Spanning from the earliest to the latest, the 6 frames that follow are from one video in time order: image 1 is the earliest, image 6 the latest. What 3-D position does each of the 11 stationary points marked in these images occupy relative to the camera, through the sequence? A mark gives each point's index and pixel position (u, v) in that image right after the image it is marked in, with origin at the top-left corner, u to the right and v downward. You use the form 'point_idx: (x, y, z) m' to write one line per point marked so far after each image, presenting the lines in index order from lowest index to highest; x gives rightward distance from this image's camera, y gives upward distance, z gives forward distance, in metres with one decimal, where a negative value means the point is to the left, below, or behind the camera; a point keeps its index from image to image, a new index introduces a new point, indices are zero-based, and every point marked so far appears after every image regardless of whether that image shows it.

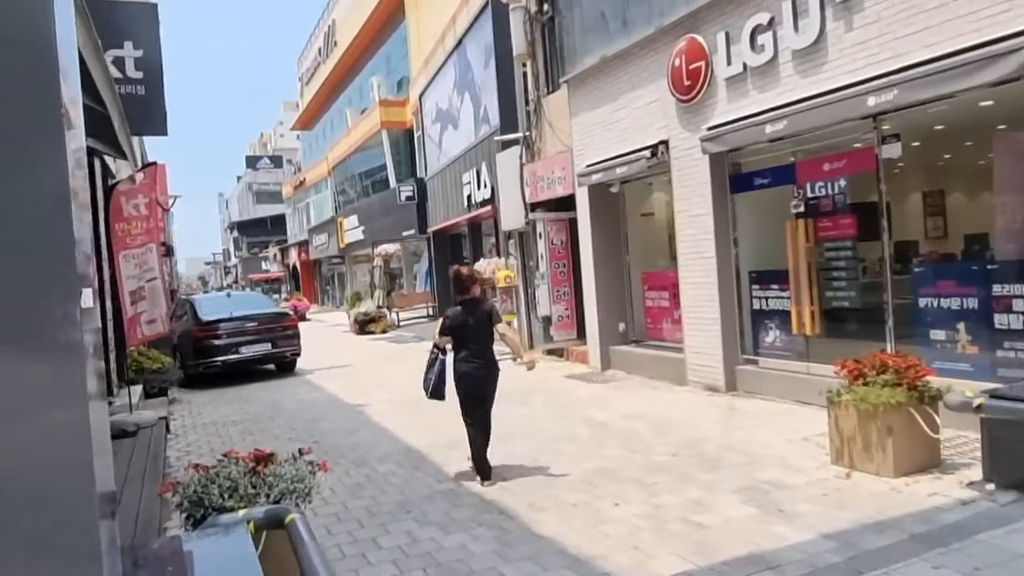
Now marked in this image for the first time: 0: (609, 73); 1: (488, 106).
0: (+1.4, +3.2, +11.1) m
1: (-0.6, +4.4, +18.0) m
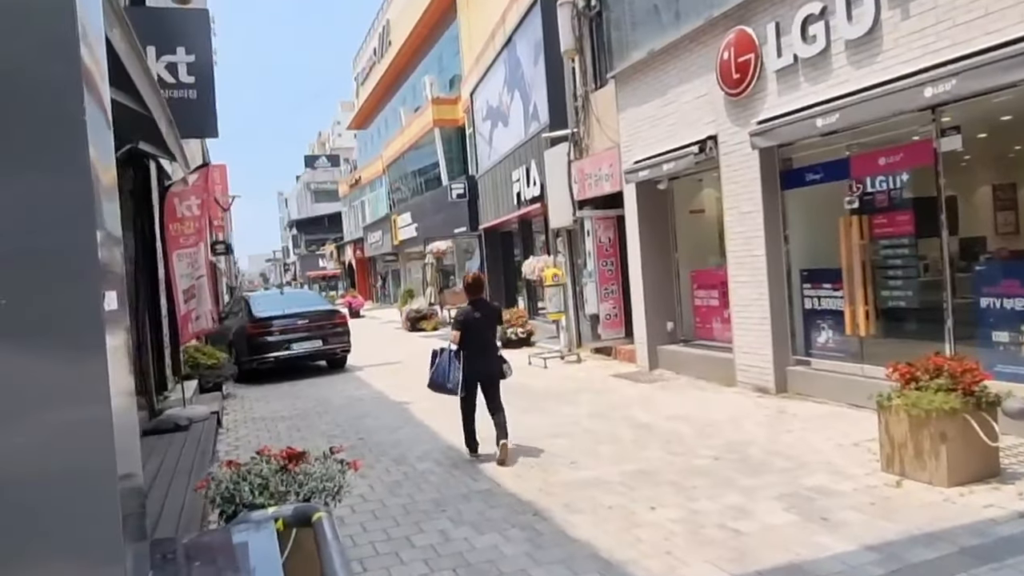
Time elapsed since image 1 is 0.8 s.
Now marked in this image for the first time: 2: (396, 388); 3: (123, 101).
0: (+2.1, +3.2, +10.9) m
1: (+0.6, +4.4, +17.9) m
2: (-1.8, -1.6, +12.0) m
3: (-3.1, +1.5, +5.9) m
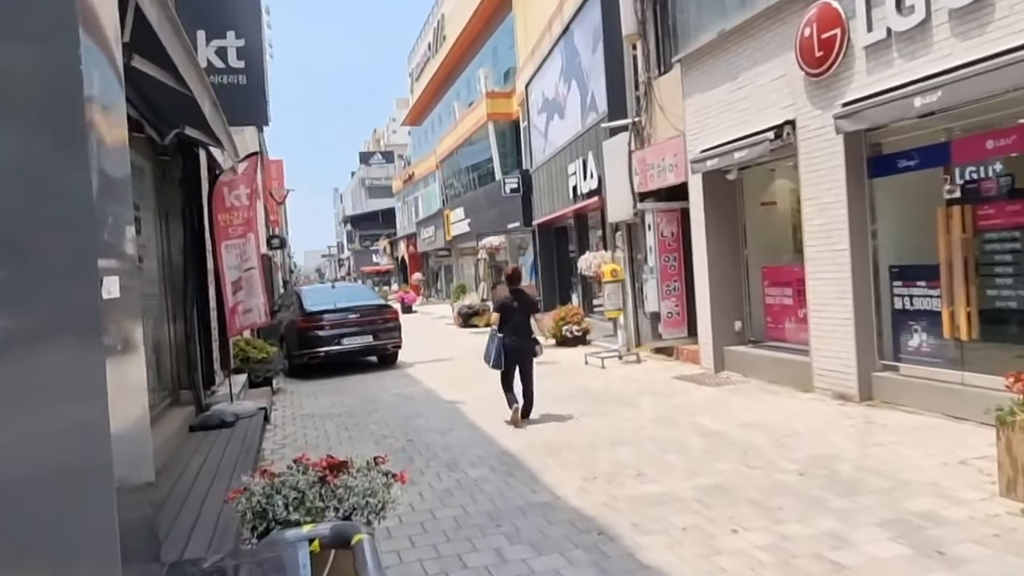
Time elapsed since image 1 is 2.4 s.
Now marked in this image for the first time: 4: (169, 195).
0: (+2.9, +3.2, +10.2) m
1: (+1.9, +4.5, +17.3) m
2: (-1.0, -1.5, +11.6) m
3: (-2.6, +1.5, +5.6) m
4: (-4.1, +1.1, +9.0) m
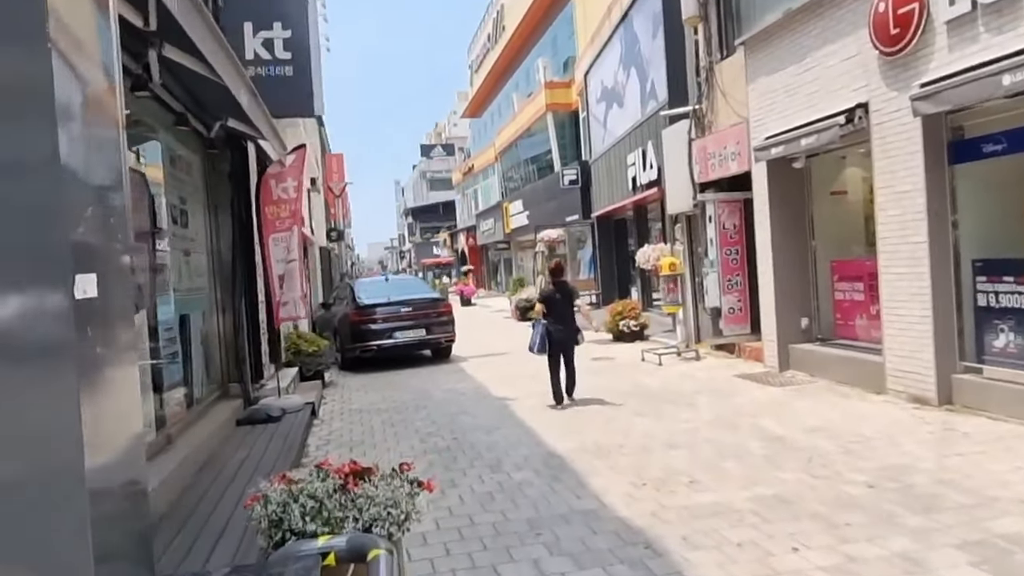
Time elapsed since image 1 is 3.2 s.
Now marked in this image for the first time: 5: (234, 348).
0: (+3.6, +3.3, +9.6) m
1: (+3.2, +4.7, +16.7) m
2: (-0.2, -1.4, +11.3) m
3: (-2.3, +1.6, +5.5) m
4: (-3.5, +1.2, +9.0) m
5: (-3.3, -0.7, +9.0) m
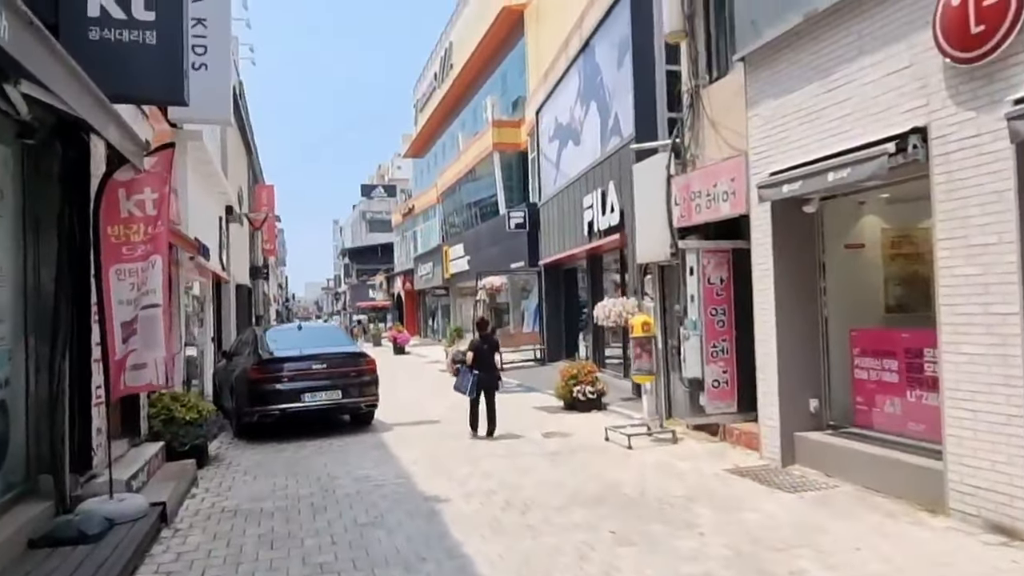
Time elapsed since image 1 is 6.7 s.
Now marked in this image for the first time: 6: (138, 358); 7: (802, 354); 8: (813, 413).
0: (+3.1, +2.5, +7.7) m
1: (+2.2, +3.5, +14.9) m
2: (-1.0, -2.1, +8.8) m
3: (-2.4, +1.3, +3.0) m
4: (-4.0, +0.8, +6.4) m
5: (-3.9, -1.2, +6.3) m
6: (-3.3, -0.6, +6.7) m
7: (+3.3, -0.7, +8.7) m
8: (+3.4, -1.4, +8.6) m
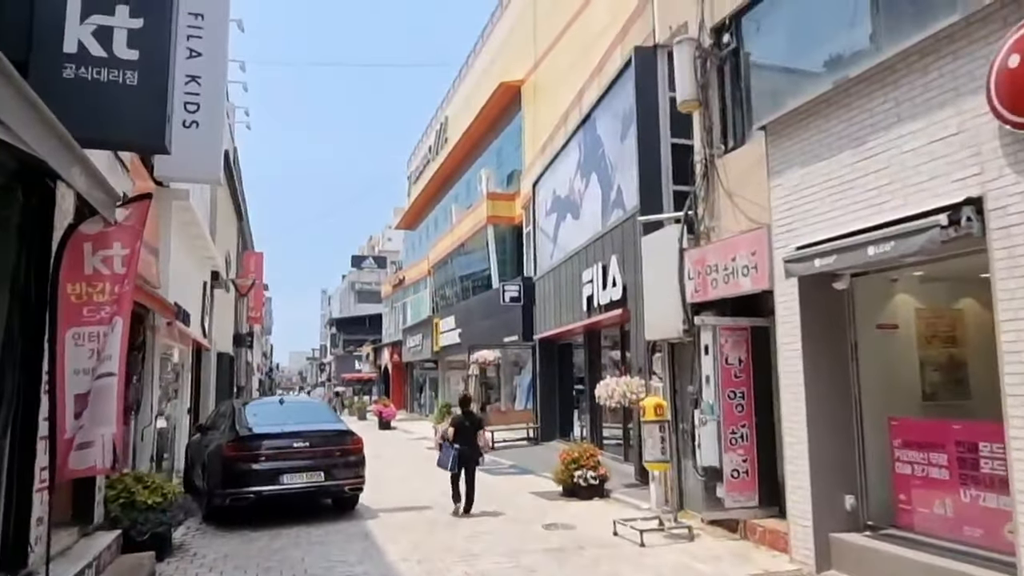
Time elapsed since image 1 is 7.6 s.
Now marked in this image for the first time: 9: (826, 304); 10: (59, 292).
0: (+3.2, +1.8, +7.2) m
1: (+2.2, +2.0, +14.4) m
2: (-1.0, -2.9, +7.8) m
3: (-2.3, +1.1, +2.4) m
4: (-3.9, +0.3, +5.6) m
5: (-3.8, -1.6, +5.4) m
6: (-3.2, -1.2, +5.8) m
7: (+3.4, -1.6, +7.9) m
8: (+3.5, -2.3, +7.8) m
9: (+3.3, -0.2, +8.0) m
10: (-3.4, -0.1, +5.6) m
